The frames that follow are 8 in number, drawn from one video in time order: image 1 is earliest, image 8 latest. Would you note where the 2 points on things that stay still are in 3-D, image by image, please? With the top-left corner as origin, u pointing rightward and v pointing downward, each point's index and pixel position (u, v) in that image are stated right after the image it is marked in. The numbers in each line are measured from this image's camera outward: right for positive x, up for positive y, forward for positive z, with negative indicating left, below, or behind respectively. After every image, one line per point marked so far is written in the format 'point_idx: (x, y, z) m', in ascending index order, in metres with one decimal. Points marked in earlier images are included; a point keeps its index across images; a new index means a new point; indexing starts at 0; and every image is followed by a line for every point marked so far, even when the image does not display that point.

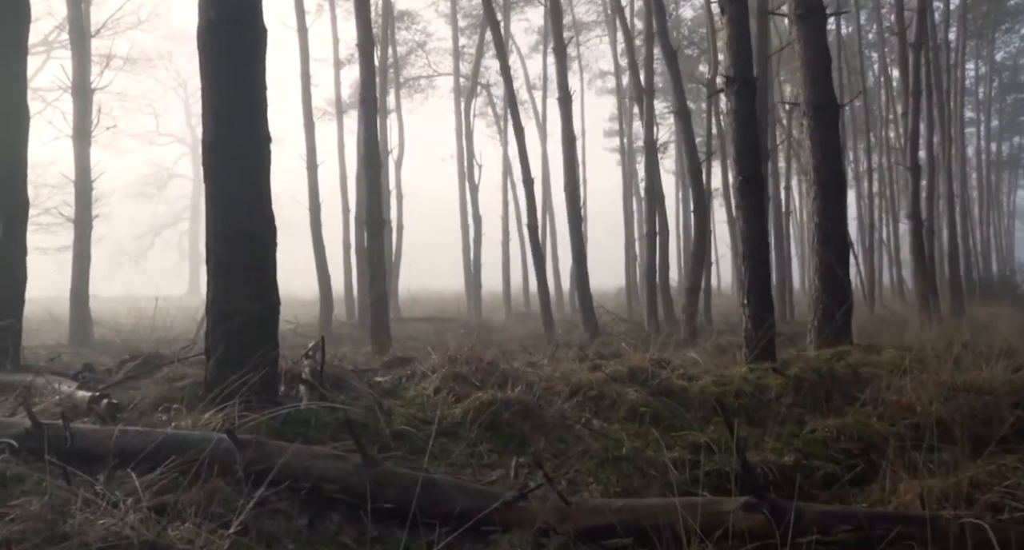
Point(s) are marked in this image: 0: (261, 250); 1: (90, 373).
0: (-1.7, +0.2, +5.9) m
1: (-3.7, -0.9, +7.9) m
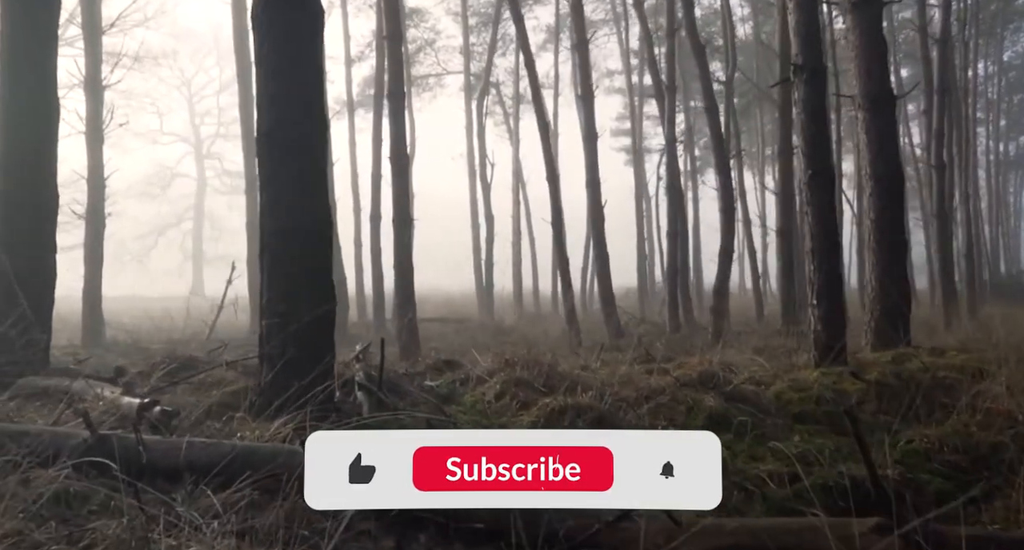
0: (-1.2, +0.2, +5.6) m
1: (-3.2, -0.9, +7.5) m
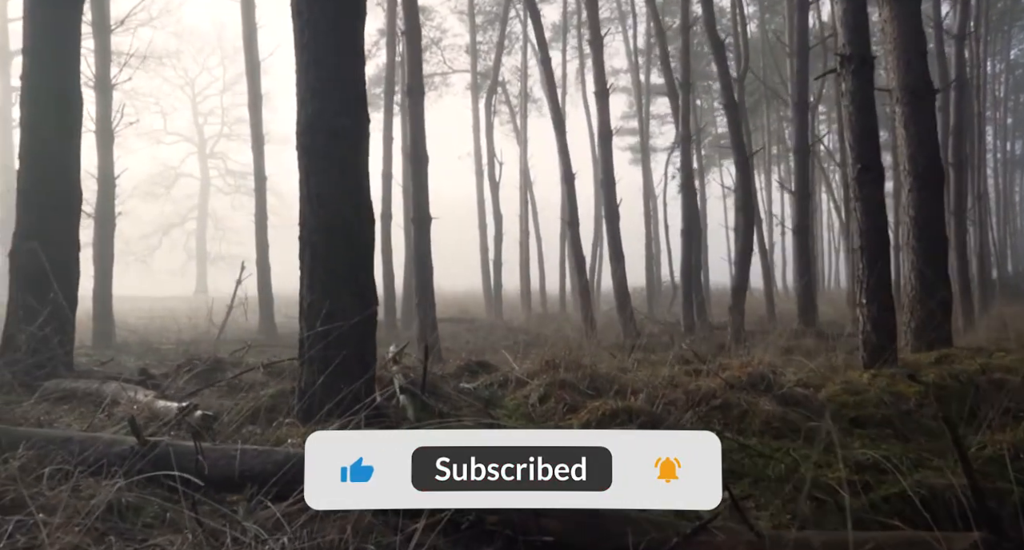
0: (-0.9, +0.2, +5.4) m
1: (-2.9, -0.8, +7.3) m
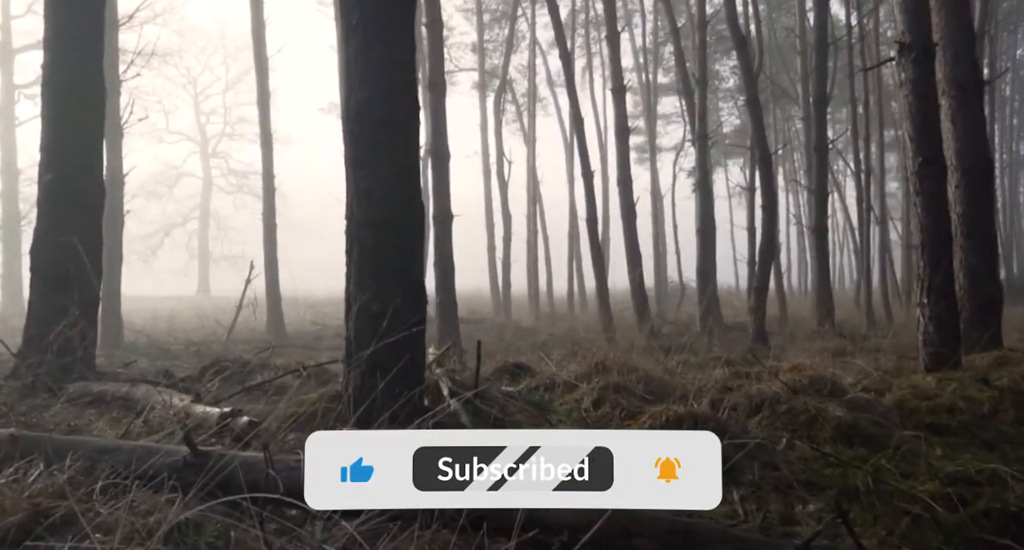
0: (-0.6, +0.2, +5.1) m
1: (-2.6, -0.8, +7.0) m
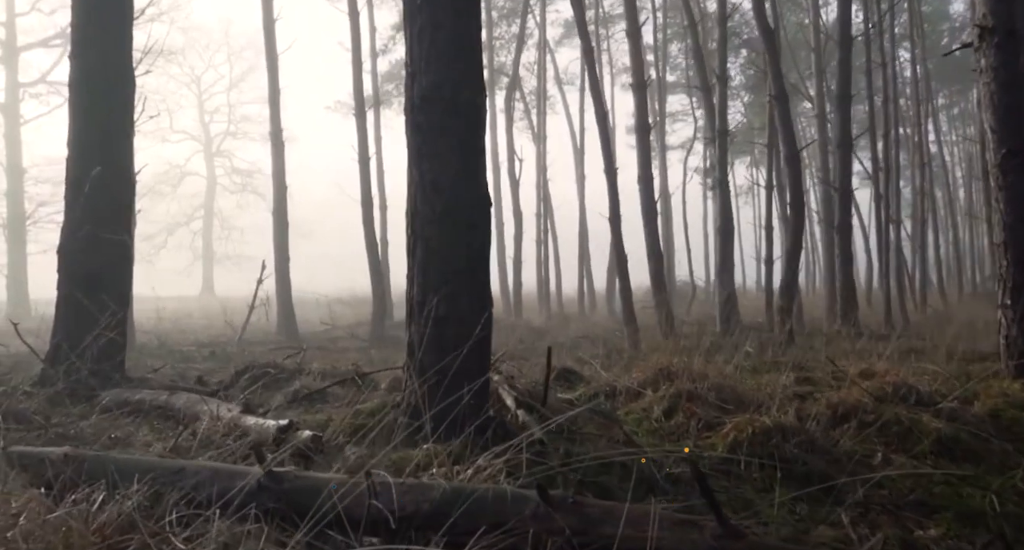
0: (-0.2, +0.2, +4.7) m
1: (-2.2, -0.8, +6.7) m
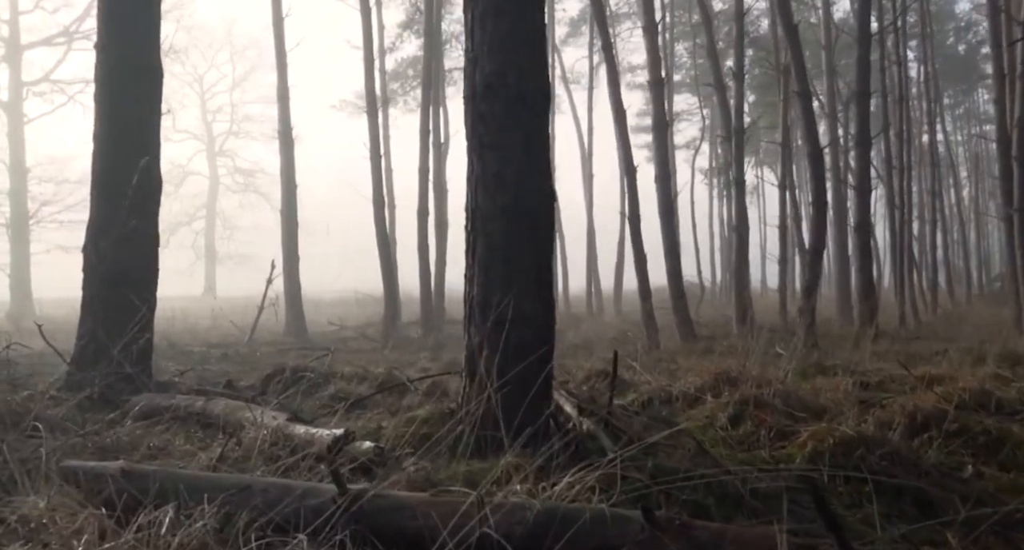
0: (+0.2, +0.2, +4.4) m
1: (-1.9, -0.8, +6.4) m
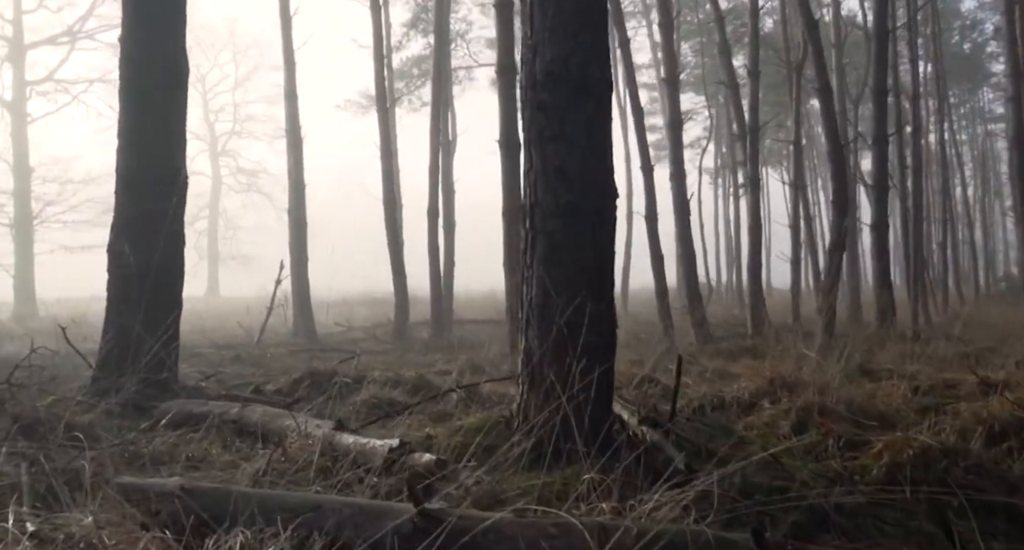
0: (+0.4, +0.2, +4.2) m
1: (-1.6, -0.8, +6.1) m
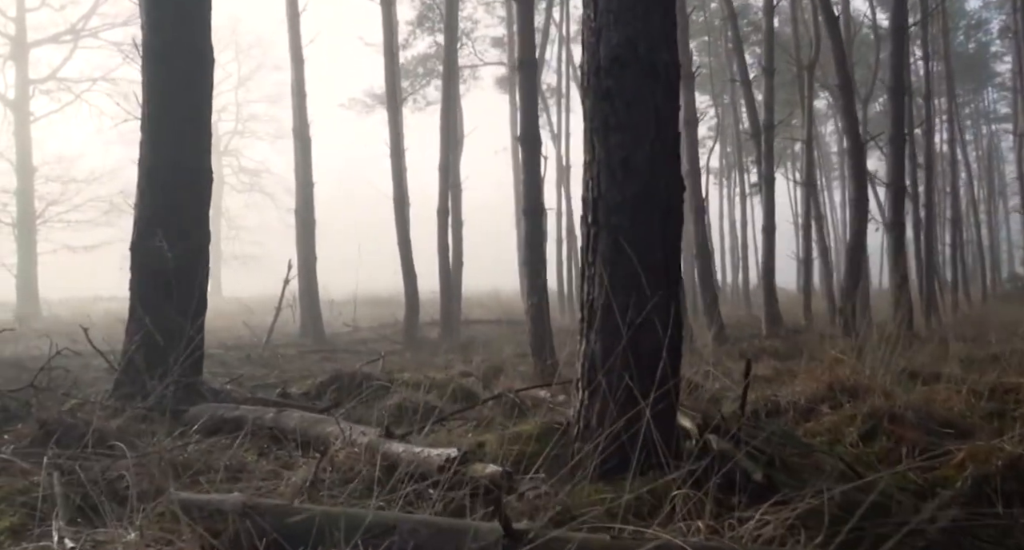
0: (+0.7, +0.2, +3.9) m
1: (-1.3, -0.8, +5.9) m
